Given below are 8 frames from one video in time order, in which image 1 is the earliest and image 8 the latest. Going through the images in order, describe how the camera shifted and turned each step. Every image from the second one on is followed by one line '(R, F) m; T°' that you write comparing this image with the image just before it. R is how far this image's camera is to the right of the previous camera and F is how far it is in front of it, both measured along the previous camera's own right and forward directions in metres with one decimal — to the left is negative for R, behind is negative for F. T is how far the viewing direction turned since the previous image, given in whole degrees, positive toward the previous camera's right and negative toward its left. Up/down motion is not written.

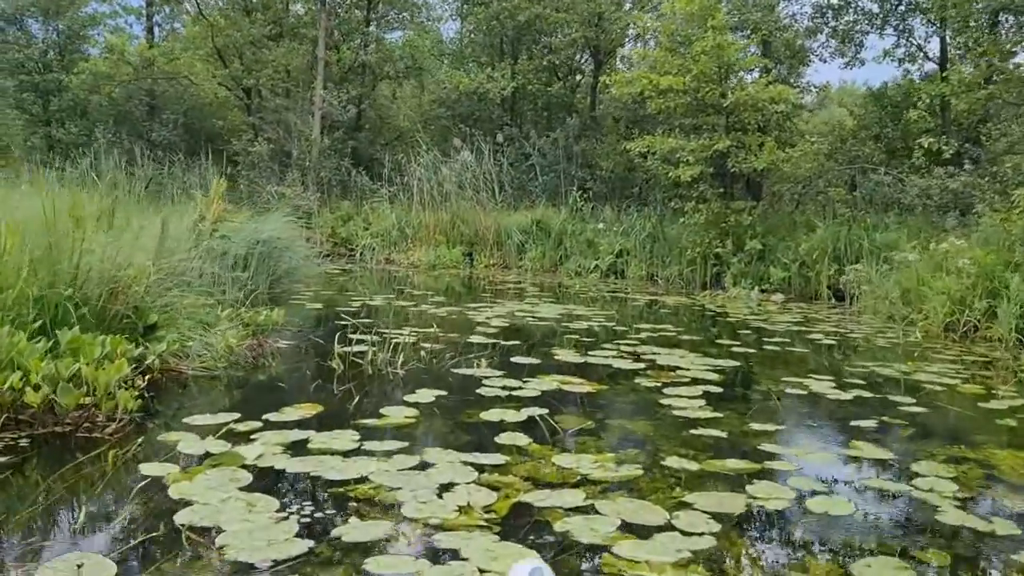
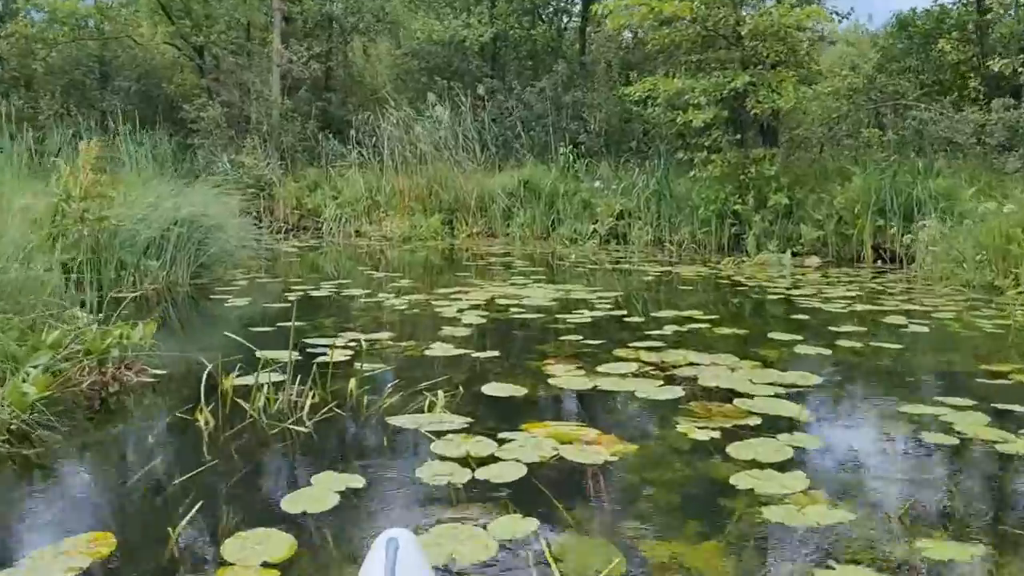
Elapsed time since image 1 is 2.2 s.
(+0.1, +1.3) m; 0°
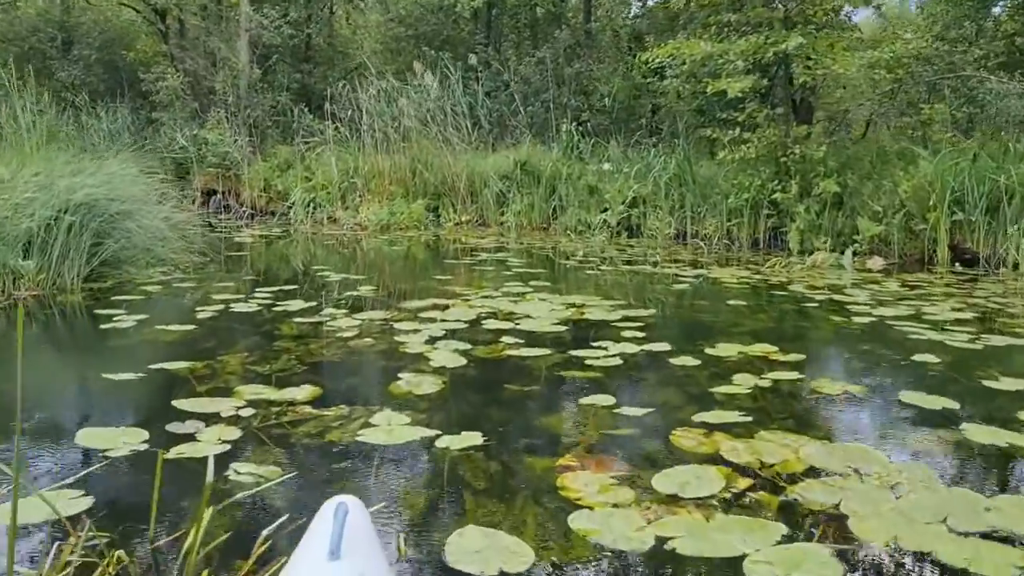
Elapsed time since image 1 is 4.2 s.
(0.0, +1.3) m; 0°
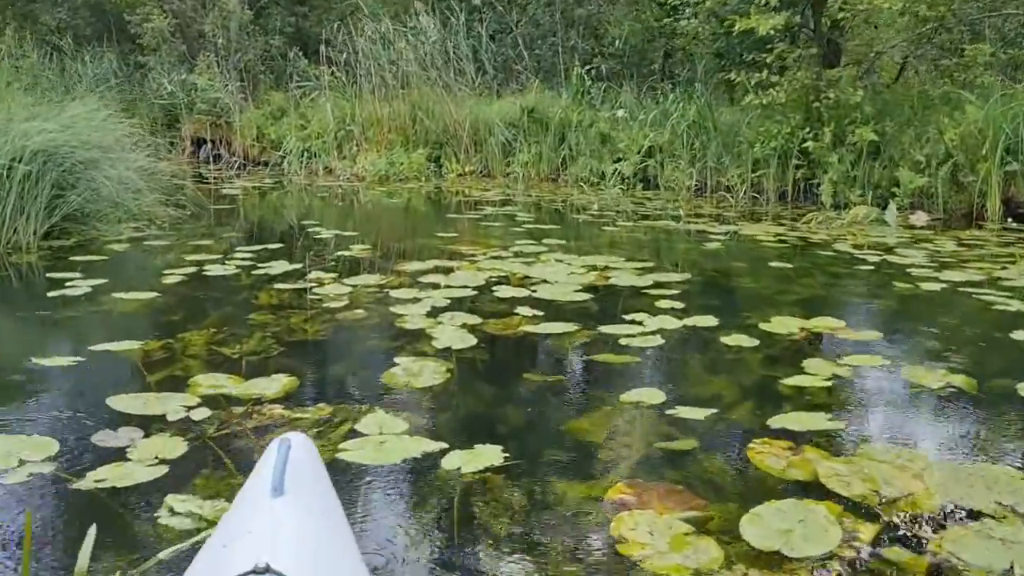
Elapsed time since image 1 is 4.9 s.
(0.0, +0.5) m; 0°
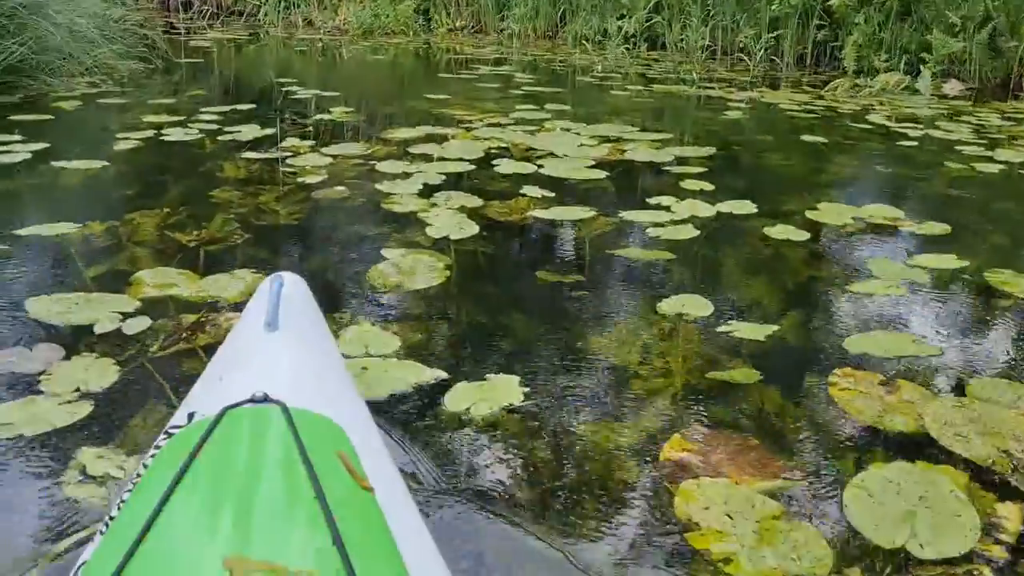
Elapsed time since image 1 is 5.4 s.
(0.0, +0.3) m; +1°
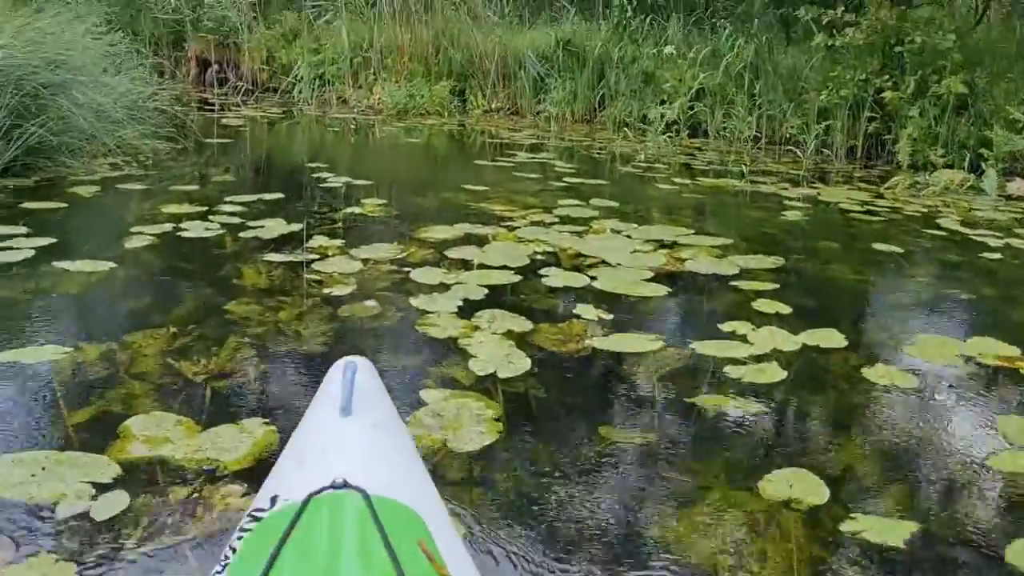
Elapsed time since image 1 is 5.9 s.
(-0.1, +0.3) m; -1°
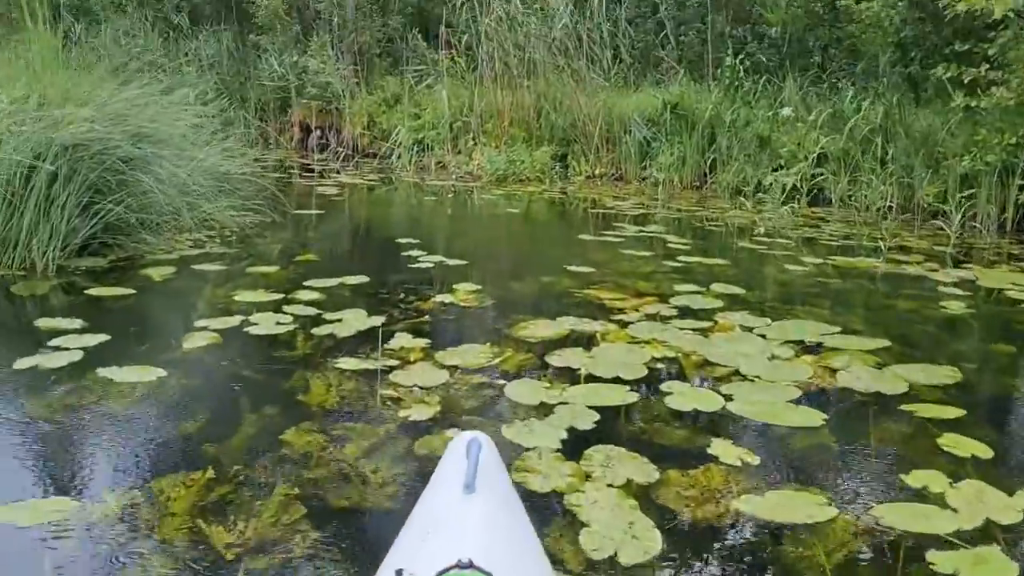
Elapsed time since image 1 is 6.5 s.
(0.0, +0.4) m; -6°
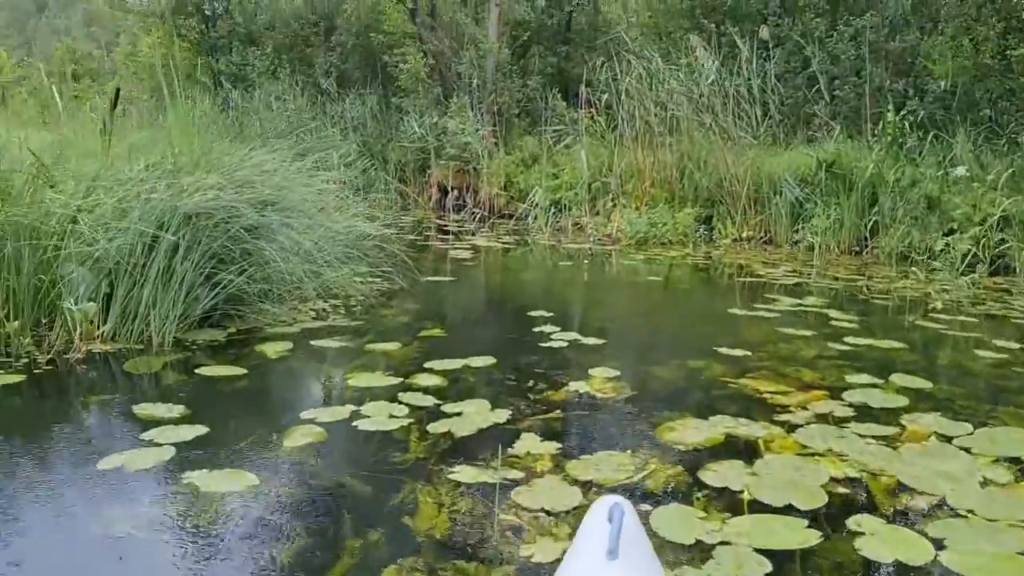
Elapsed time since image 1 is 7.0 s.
(0.0, +0.3) m; -8°
